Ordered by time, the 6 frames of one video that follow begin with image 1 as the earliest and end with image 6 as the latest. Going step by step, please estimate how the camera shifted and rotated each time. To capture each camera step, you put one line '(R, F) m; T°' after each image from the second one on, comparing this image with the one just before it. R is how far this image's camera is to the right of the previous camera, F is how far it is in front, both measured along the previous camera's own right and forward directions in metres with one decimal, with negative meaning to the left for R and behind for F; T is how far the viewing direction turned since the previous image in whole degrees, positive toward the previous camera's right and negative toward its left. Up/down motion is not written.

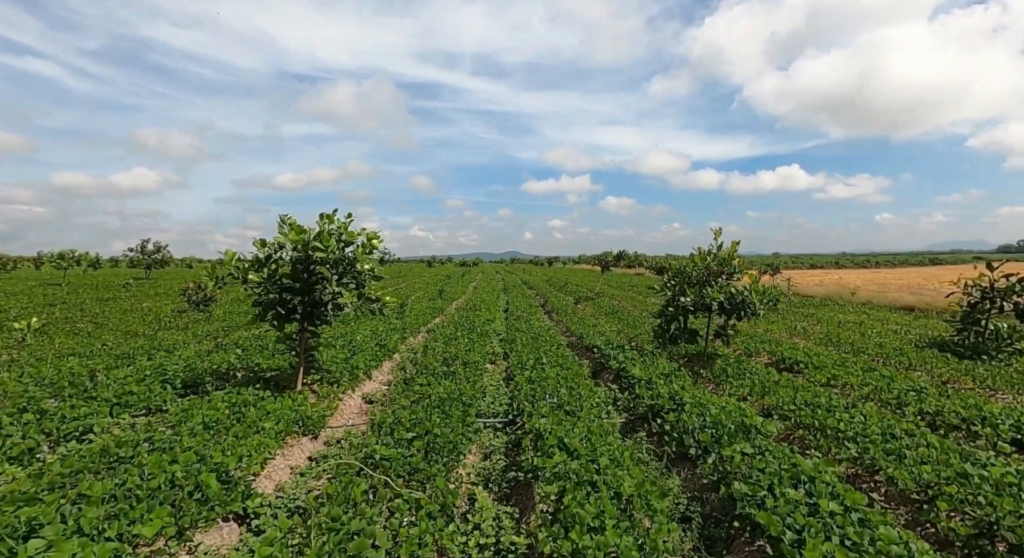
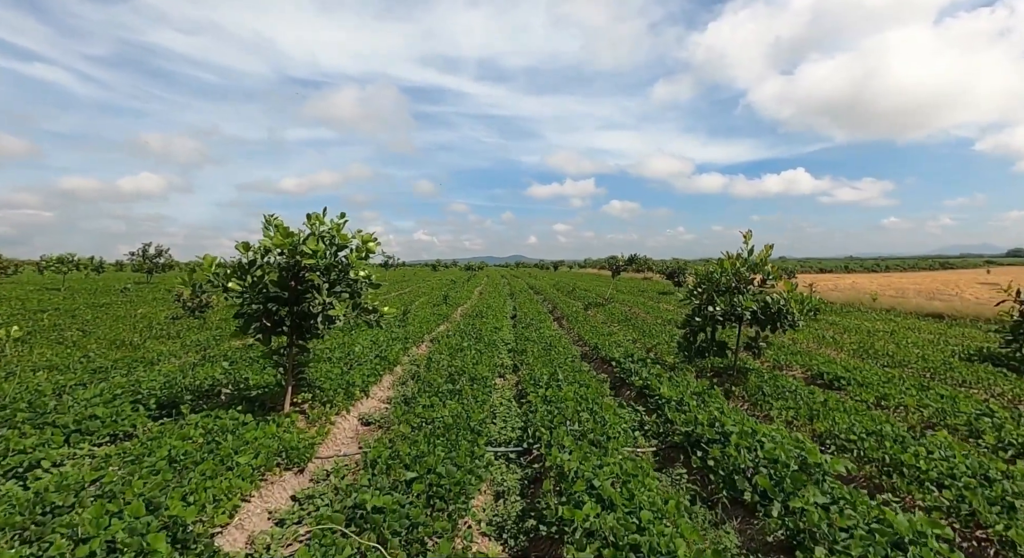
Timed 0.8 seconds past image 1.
(-0.2, +1.2) m; 0°
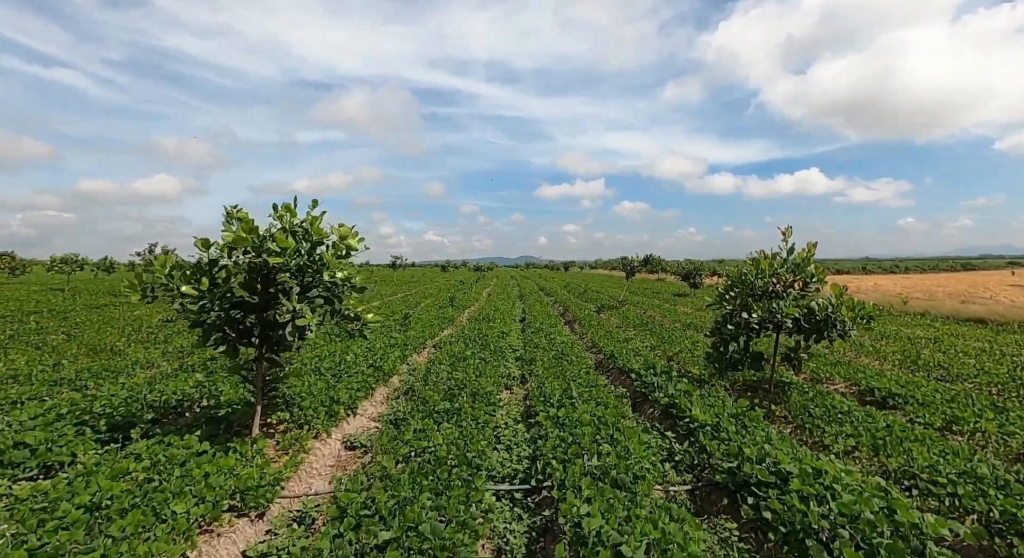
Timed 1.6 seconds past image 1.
(+0.1, +1.5) m; -1°
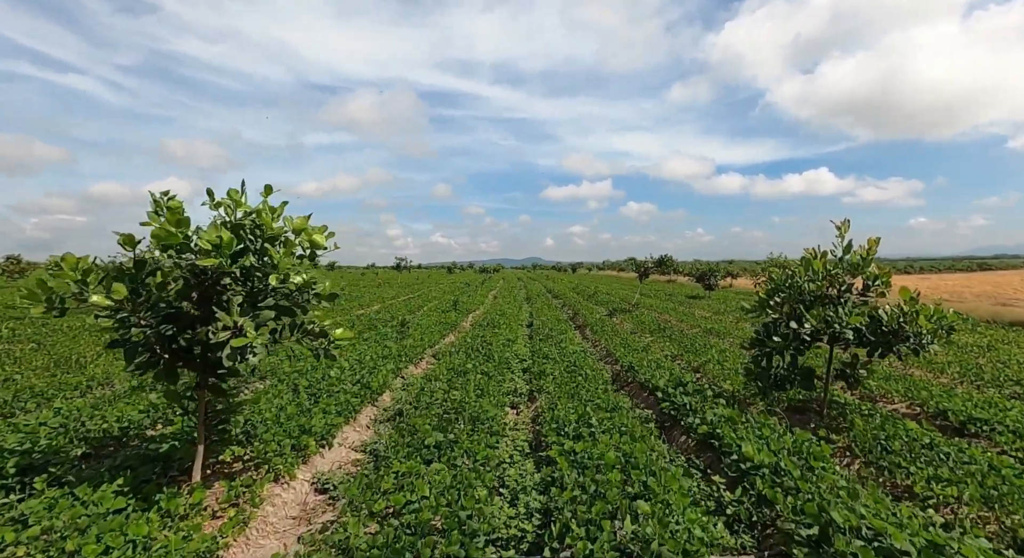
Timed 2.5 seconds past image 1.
(0.0, +1.8) m; -1°
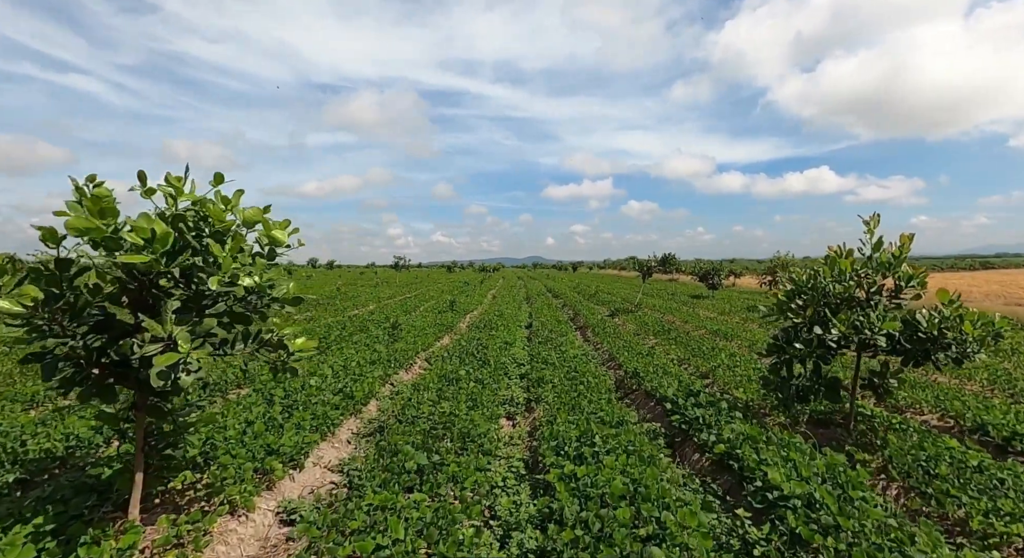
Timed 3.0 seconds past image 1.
(+0.1, +1.0) m; 0°
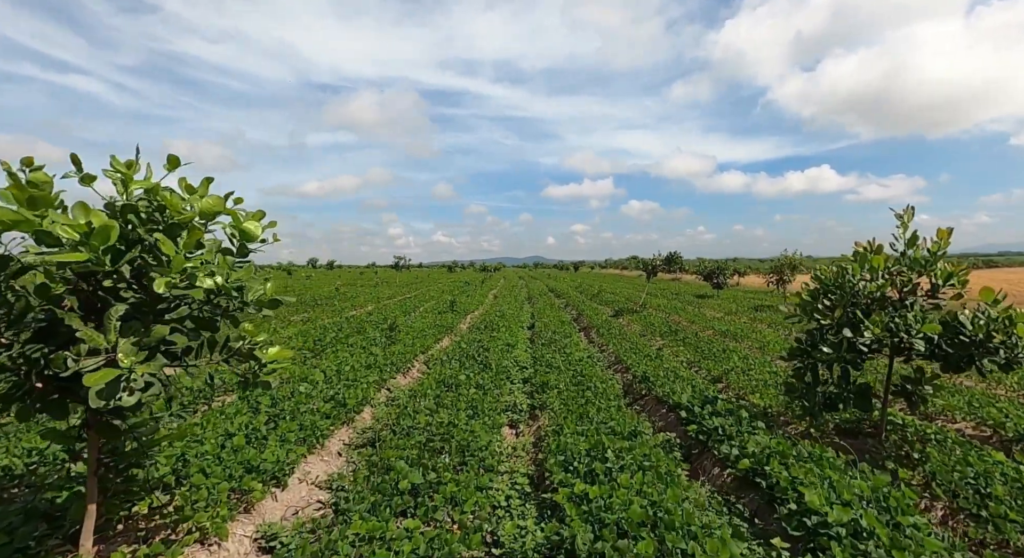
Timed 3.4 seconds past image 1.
(0.0, +0.7) m; 0°
